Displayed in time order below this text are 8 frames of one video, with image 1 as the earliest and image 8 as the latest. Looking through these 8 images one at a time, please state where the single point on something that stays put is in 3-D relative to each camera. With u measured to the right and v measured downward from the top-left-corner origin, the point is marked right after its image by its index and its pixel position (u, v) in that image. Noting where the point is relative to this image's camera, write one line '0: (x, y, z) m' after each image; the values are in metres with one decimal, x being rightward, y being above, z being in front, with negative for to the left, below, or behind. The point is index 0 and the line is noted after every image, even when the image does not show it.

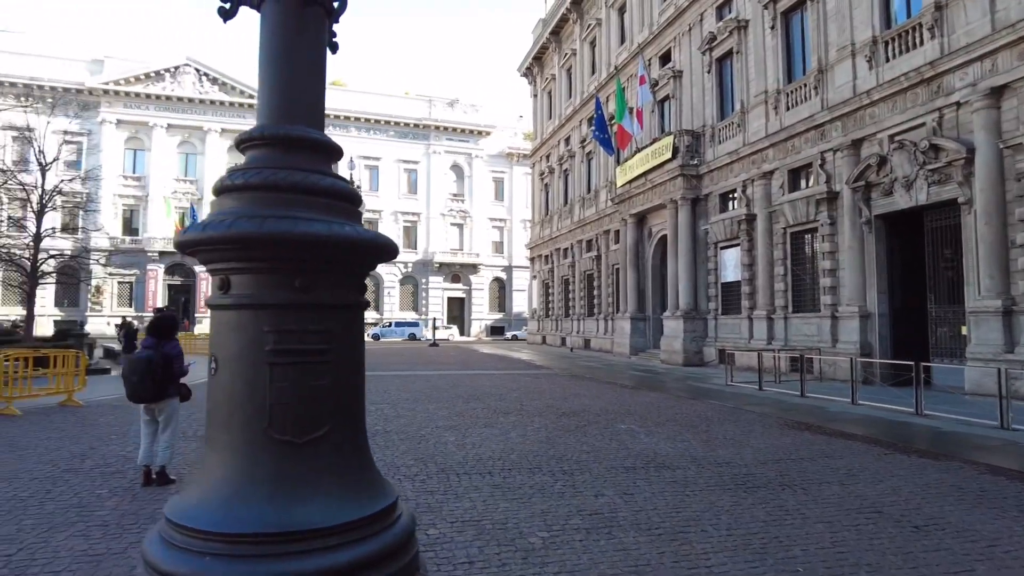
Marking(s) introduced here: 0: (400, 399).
0: (-2.4, -2.4, +13.8) m
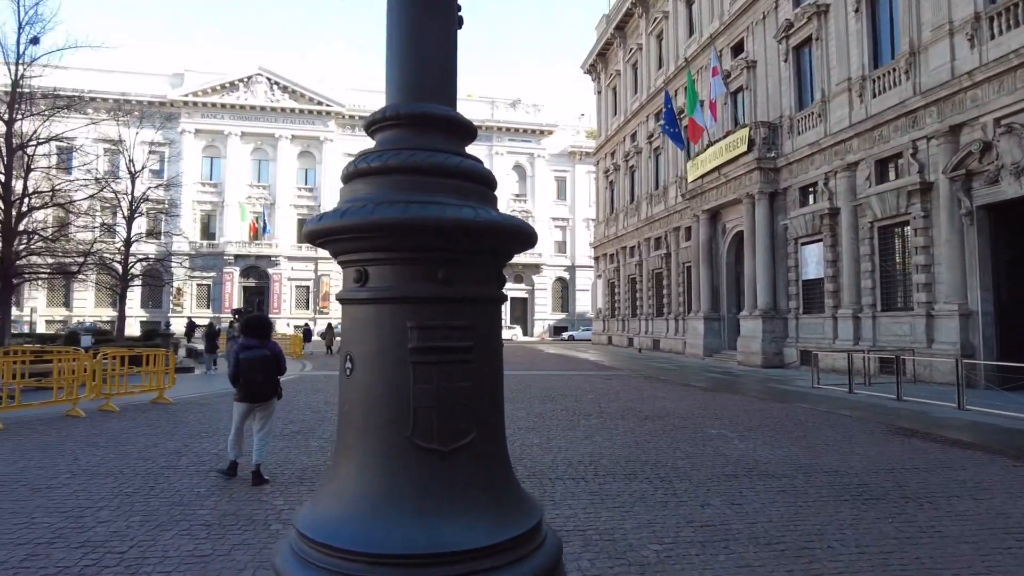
0: (-0.8, -2.3, +13.7) m
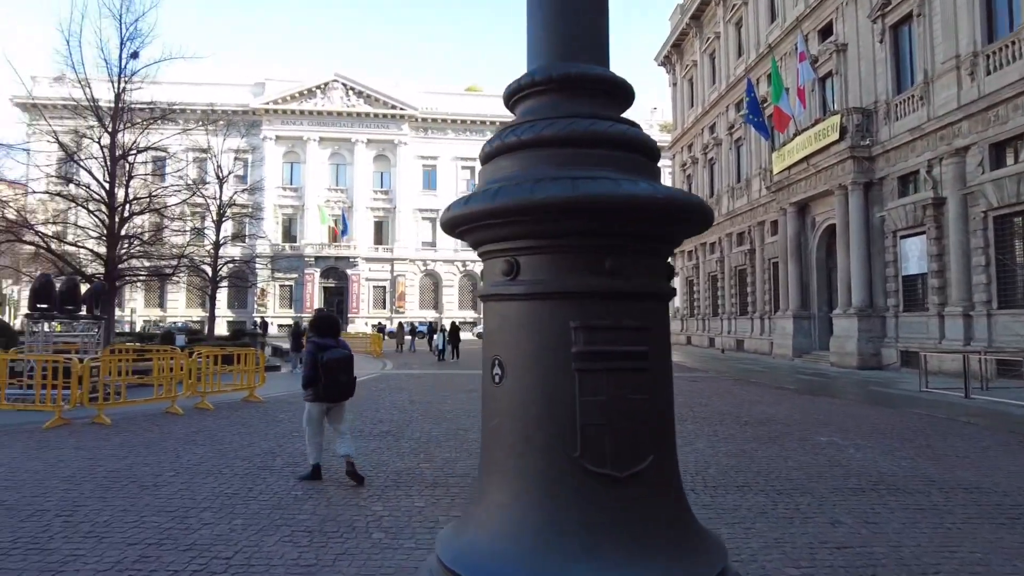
0: (+1.0, -2.3, +13.3) m
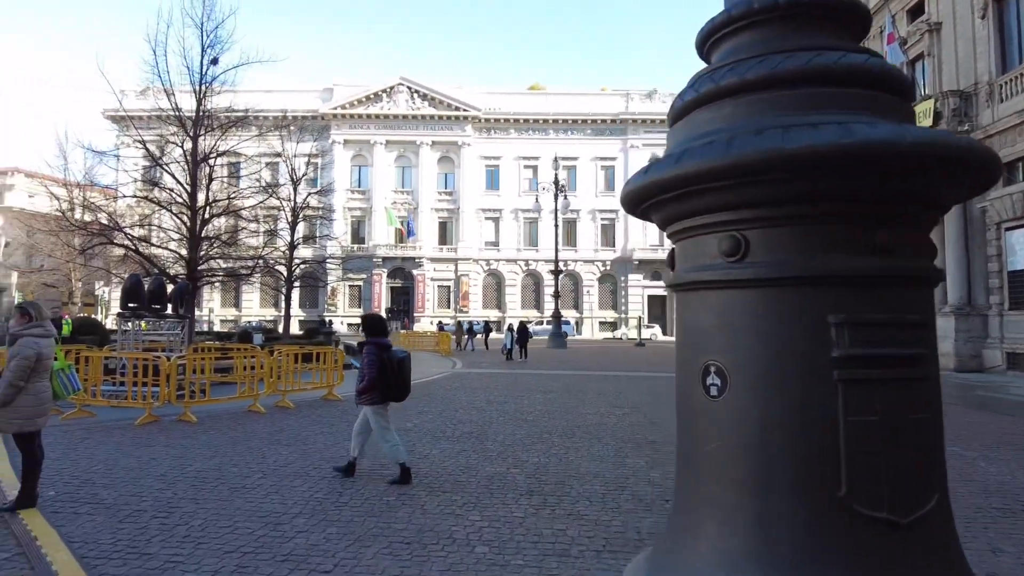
0: (+2.5, -2.2, +12.8) m
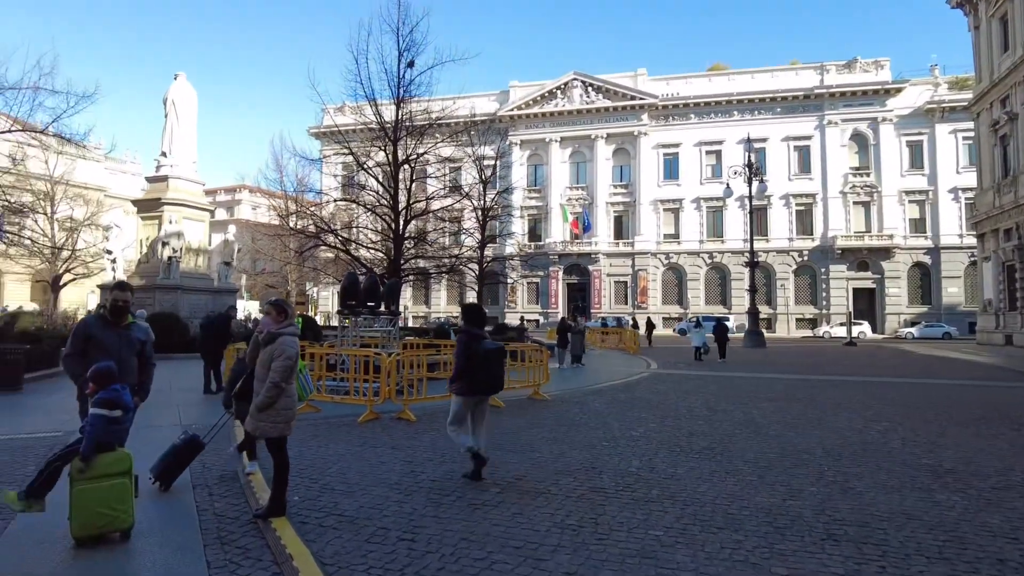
0: (+6.3, -2.1, +10.7) m
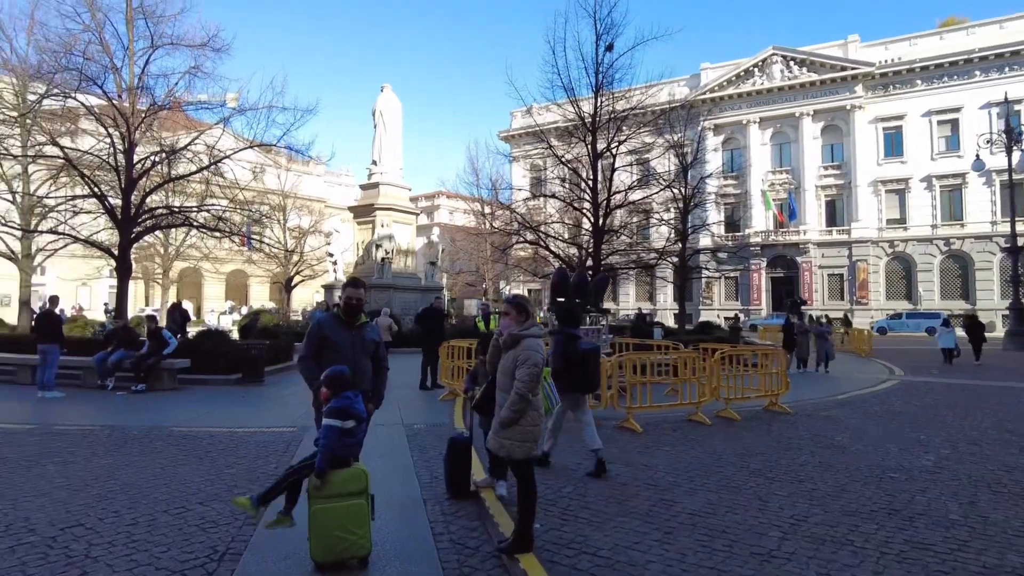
0: (+9.4, -1.9, +7.5) m
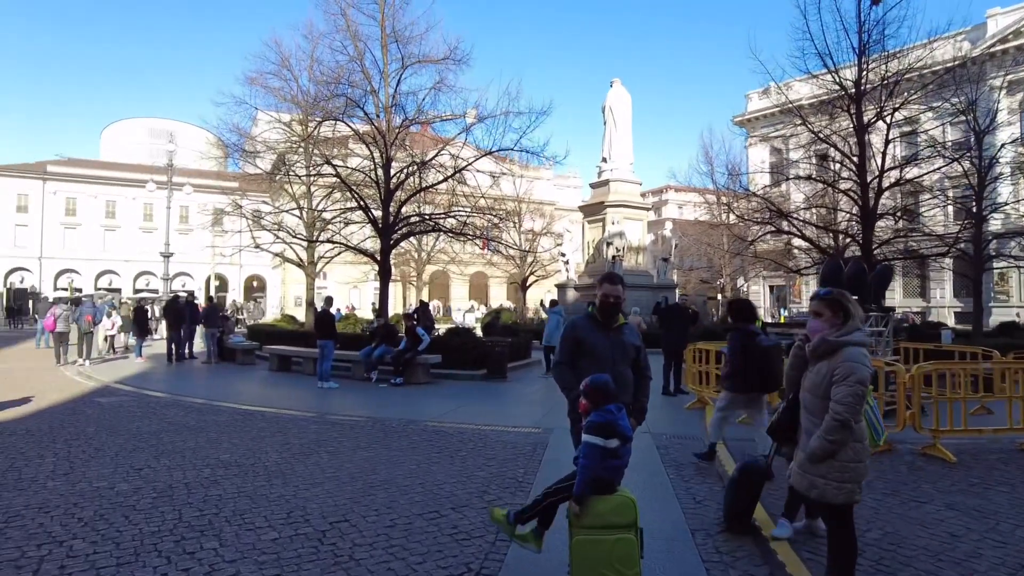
0: (+11.5, -1.7, +3.2) m
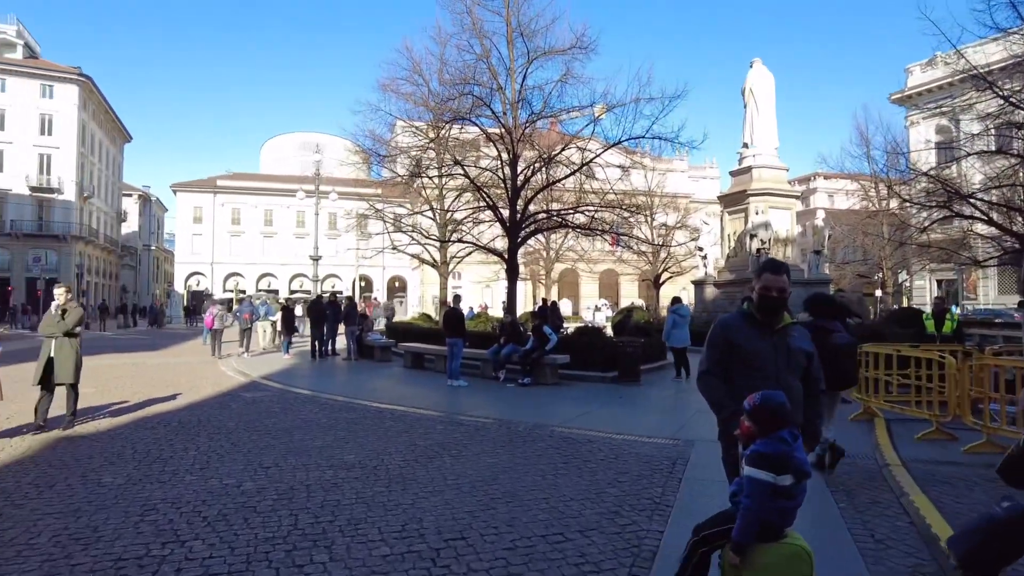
0: (+11.9, -1.6, +0.3) m
